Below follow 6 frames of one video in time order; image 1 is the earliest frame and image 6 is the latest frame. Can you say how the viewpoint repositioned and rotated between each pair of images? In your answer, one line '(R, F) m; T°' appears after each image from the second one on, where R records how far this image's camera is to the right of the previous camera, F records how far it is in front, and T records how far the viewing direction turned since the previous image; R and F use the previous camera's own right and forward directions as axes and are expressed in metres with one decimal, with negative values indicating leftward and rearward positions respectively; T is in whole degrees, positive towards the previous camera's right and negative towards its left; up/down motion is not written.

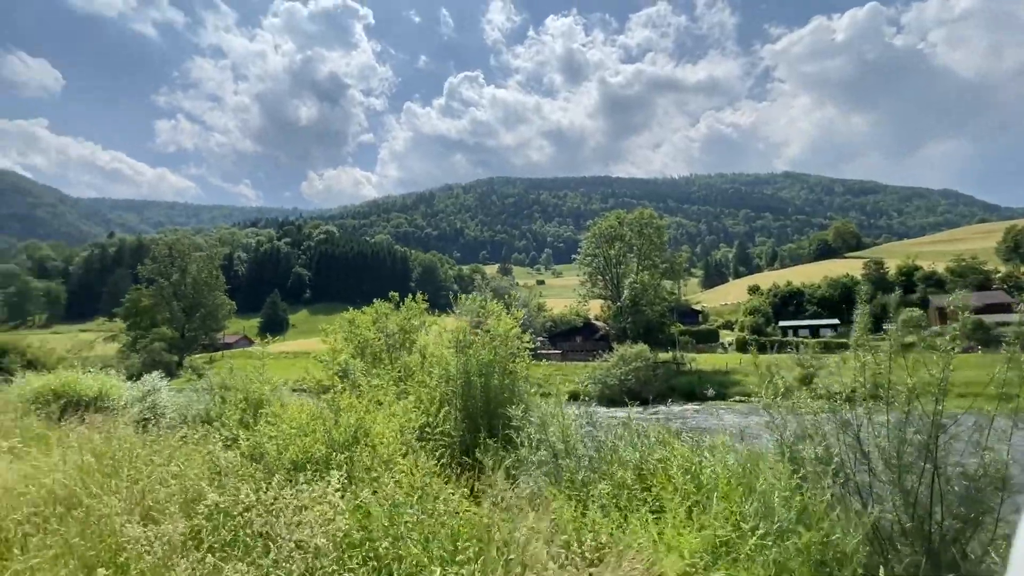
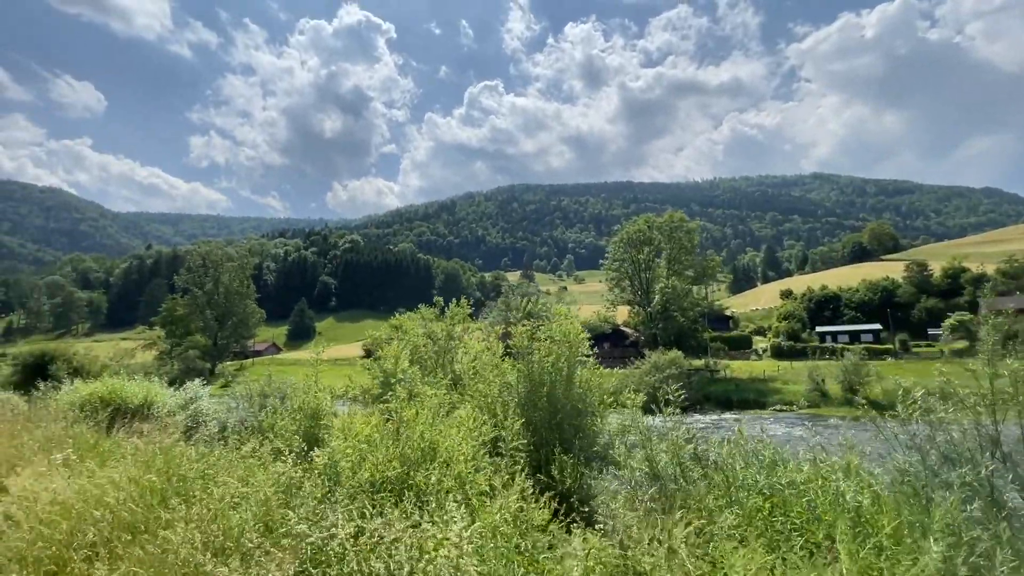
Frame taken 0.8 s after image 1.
(-0.6, +0.5) m; -2°
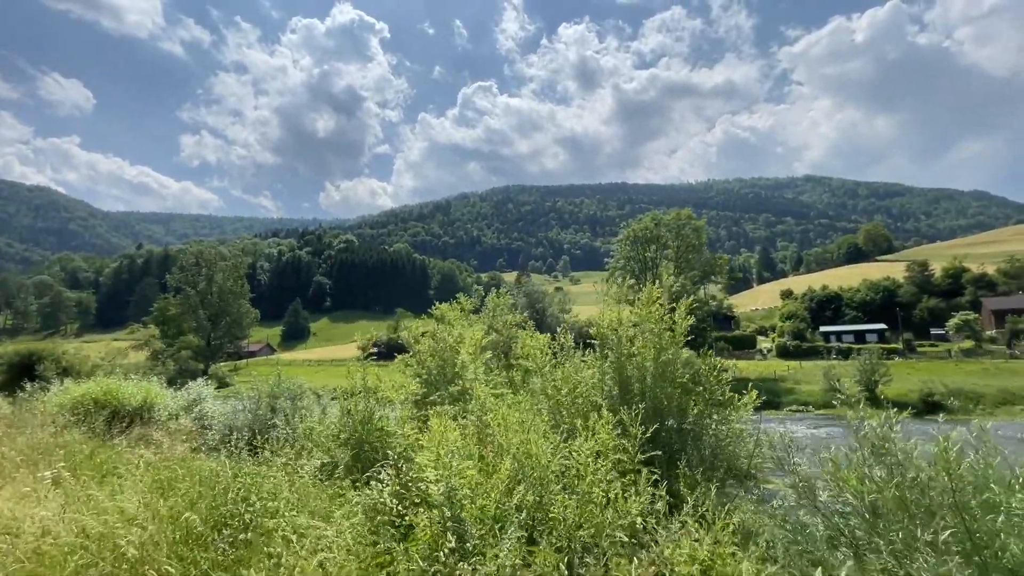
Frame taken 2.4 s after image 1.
(-1.0, +1.3) m; +1°
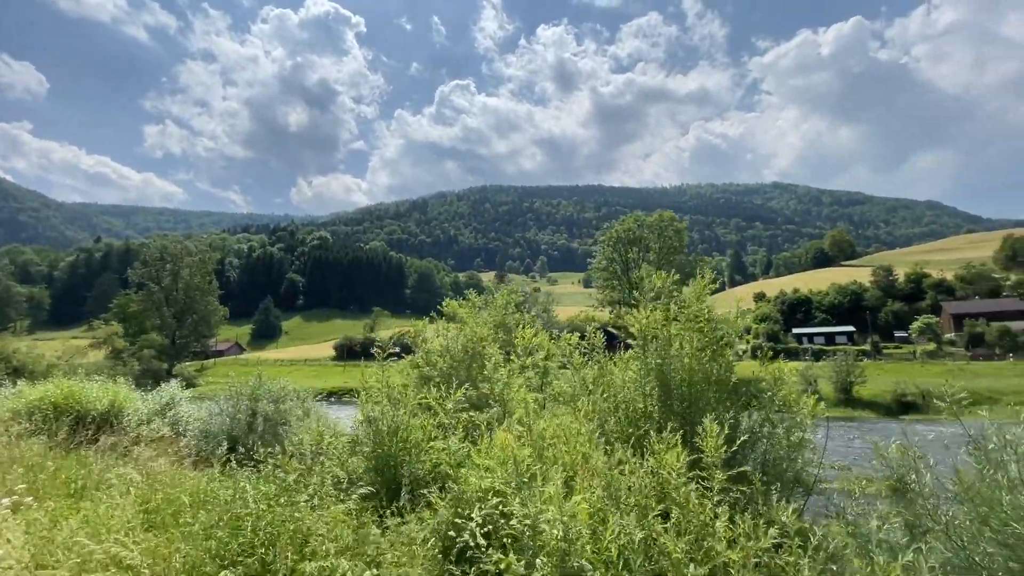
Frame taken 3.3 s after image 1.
(-0.6, +0.8) m; +3°
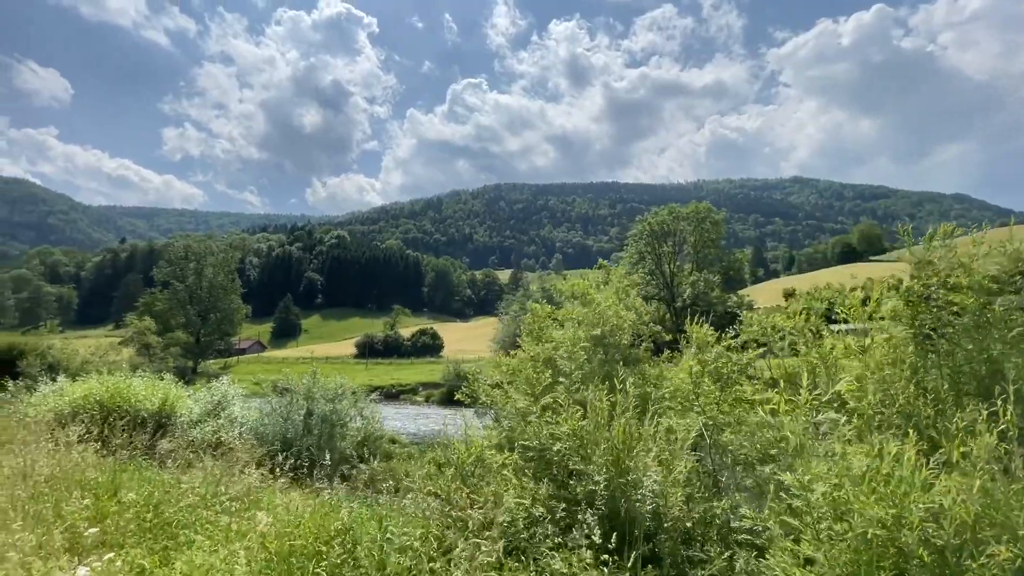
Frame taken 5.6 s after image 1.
(-1.6, +1.6) m; -1°
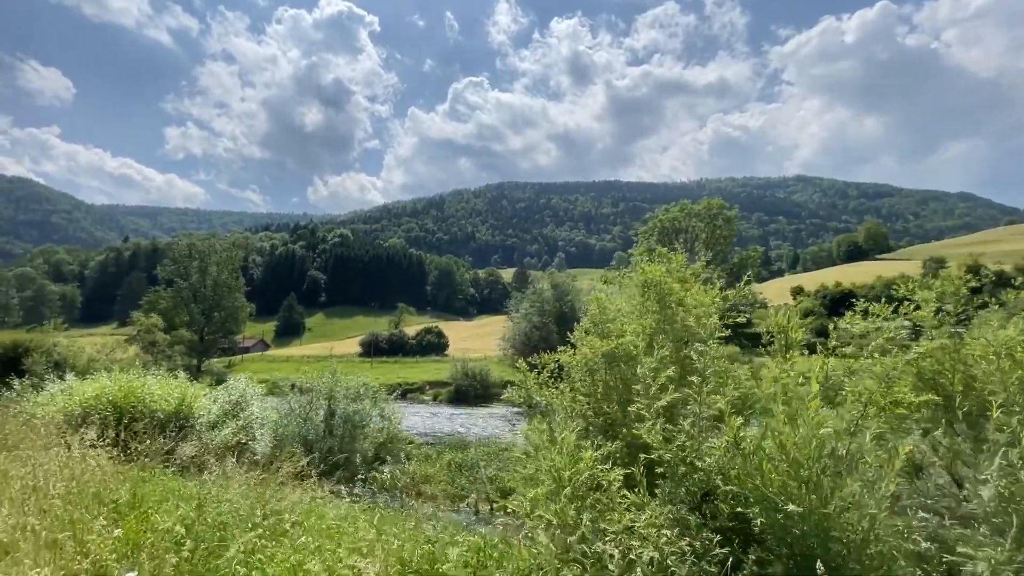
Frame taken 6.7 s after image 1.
(-0.7, +0.7) m; 0°
